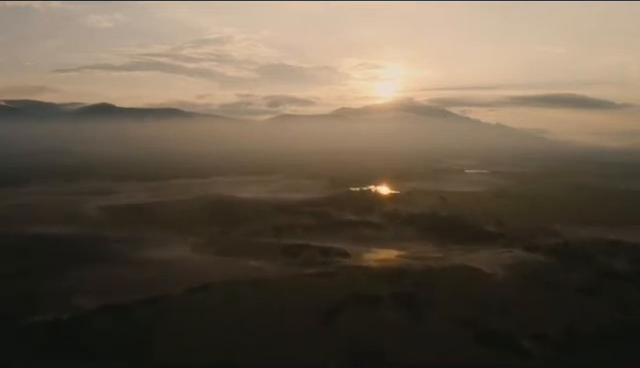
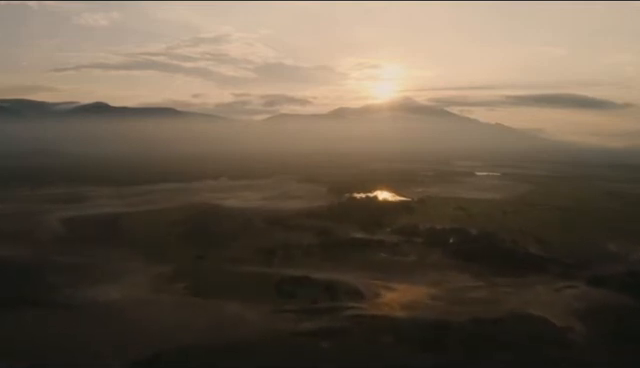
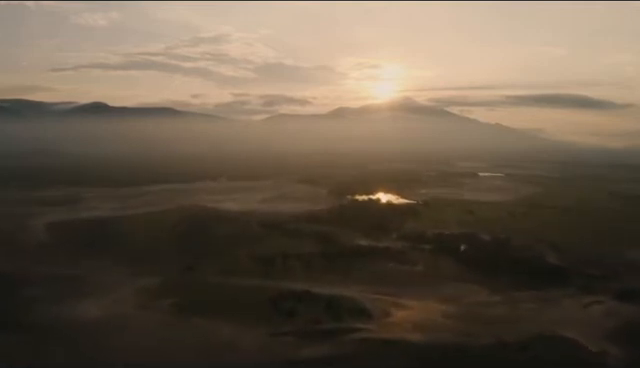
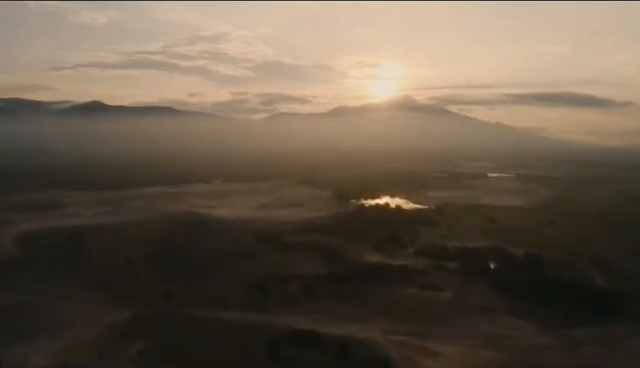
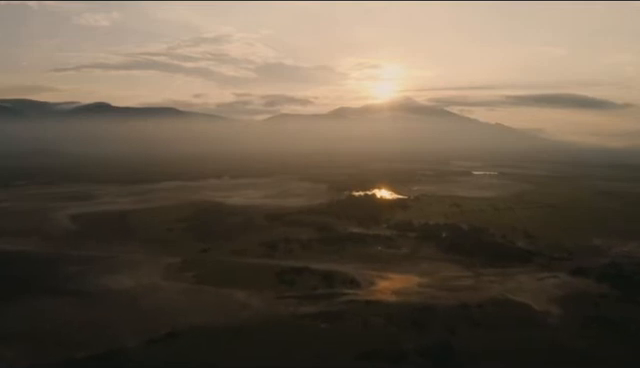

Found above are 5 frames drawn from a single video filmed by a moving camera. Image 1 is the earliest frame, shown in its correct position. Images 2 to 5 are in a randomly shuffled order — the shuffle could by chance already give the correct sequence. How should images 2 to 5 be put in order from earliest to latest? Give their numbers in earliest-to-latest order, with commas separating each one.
5, 2, 3, 4
